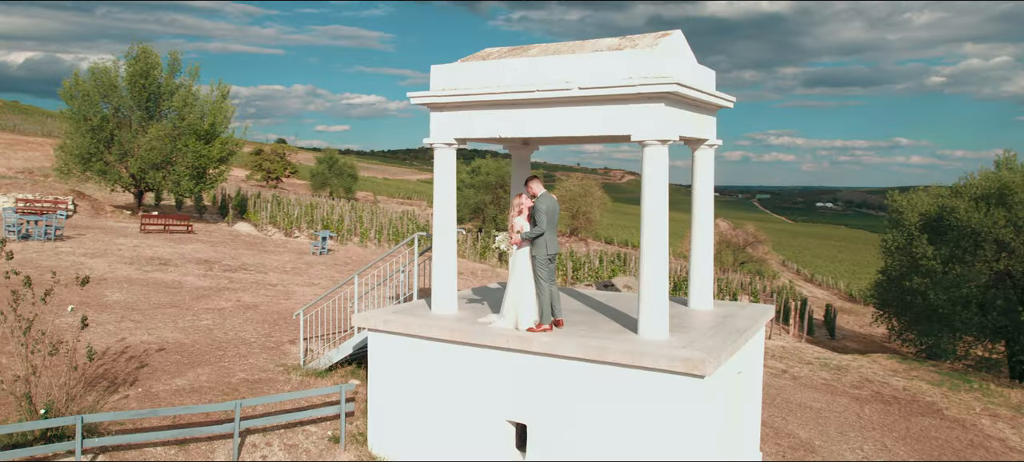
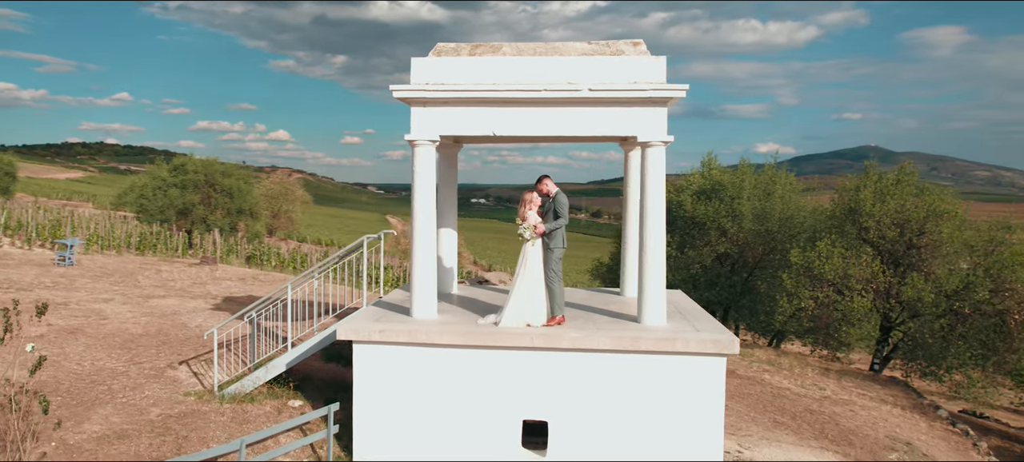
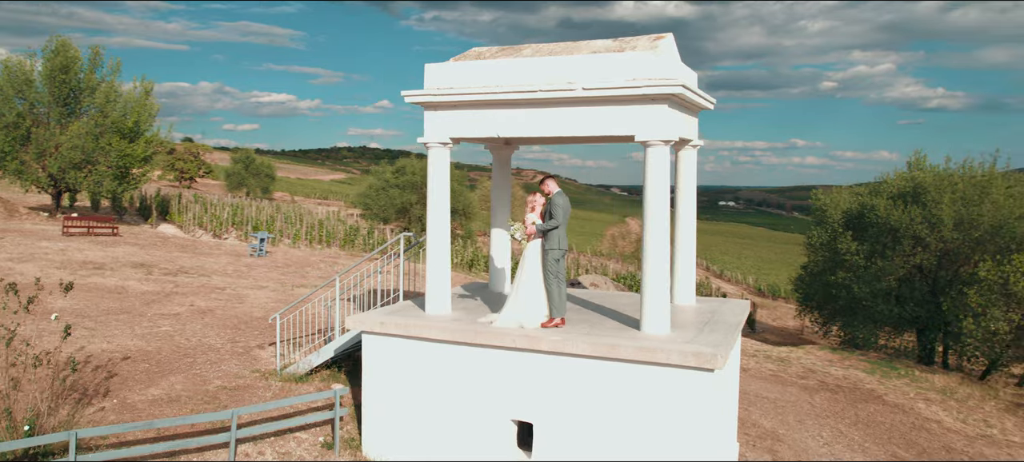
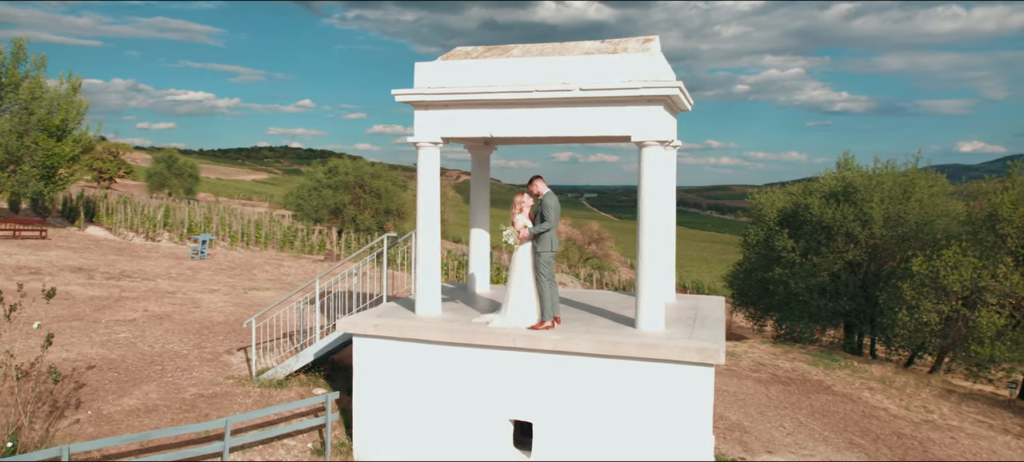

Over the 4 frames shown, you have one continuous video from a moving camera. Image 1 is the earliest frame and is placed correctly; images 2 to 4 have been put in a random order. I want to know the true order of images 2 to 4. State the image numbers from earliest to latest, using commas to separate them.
3, 4, 2
